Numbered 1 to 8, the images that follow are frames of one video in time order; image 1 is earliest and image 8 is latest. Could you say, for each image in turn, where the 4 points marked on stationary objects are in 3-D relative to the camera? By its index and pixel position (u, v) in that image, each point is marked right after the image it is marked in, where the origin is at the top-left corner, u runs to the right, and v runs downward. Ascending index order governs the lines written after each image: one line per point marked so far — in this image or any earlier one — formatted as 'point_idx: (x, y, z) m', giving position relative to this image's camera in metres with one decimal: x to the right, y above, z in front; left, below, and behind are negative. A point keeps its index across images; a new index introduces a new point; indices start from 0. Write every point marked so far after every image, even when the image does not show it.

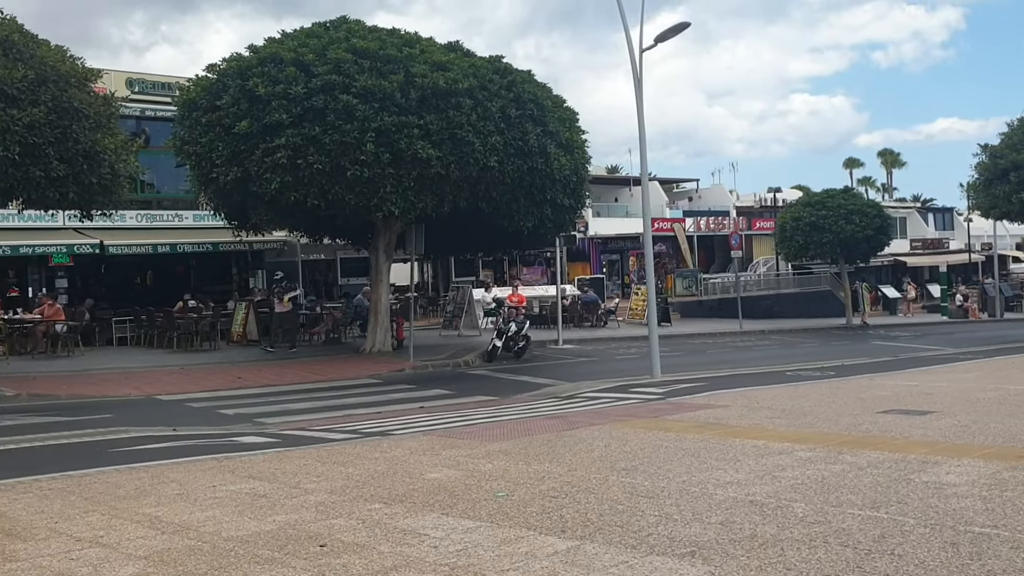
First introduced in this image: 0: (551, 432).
0: (+0.5, -1.7, +10.9) m
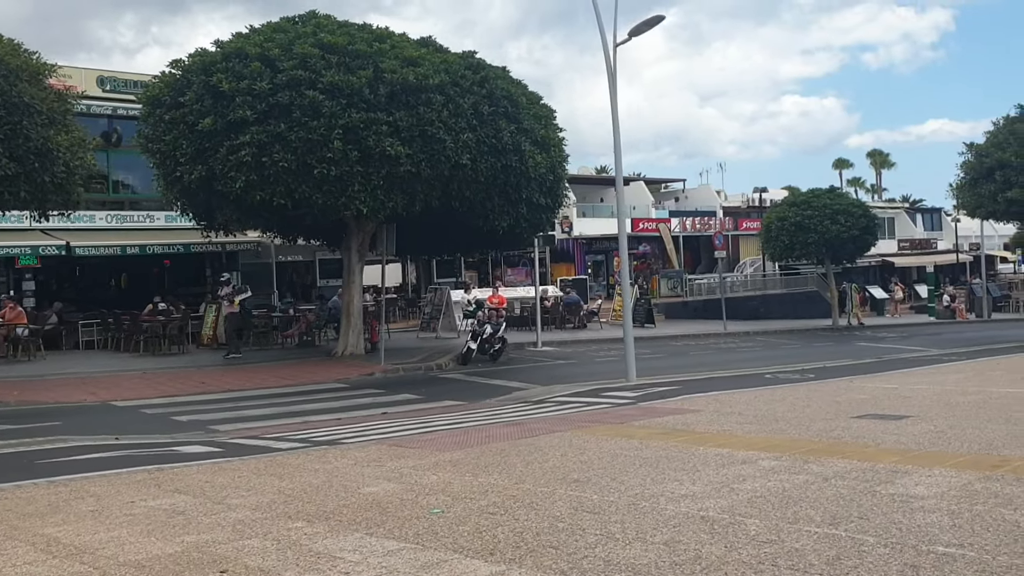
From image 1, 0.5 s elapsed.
0: (0.0, -1.7, +10.4) m
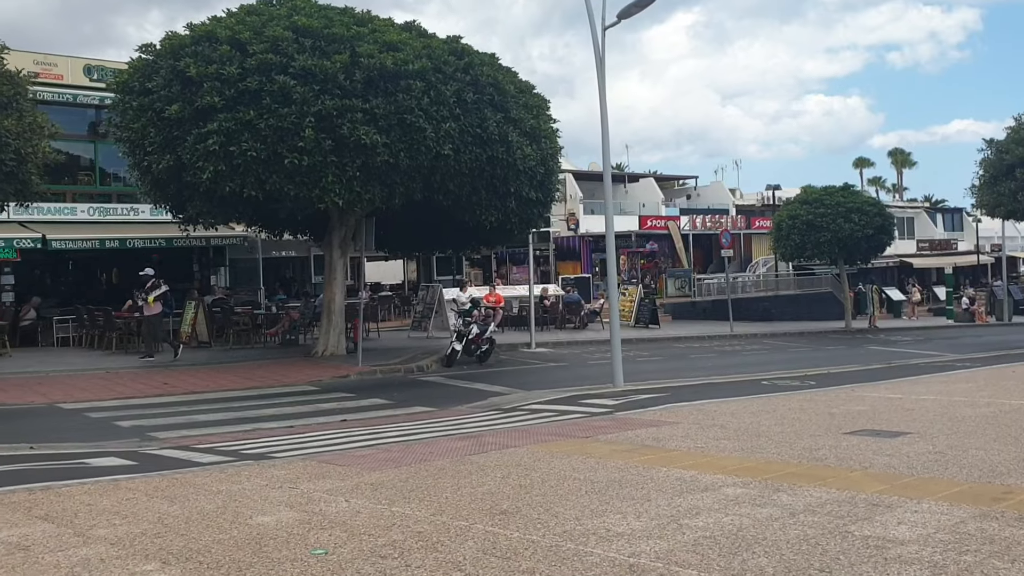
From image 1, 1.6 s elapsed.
0: (-0.6, -1.7, +9.3) m
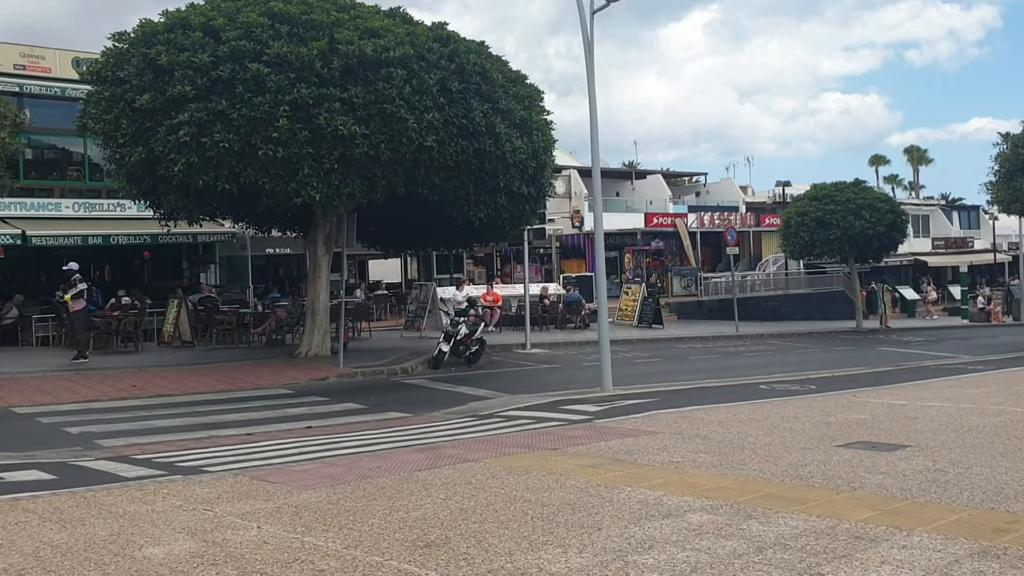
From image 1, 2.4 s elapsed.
0: (-1.0, -1.6, +8.5) m
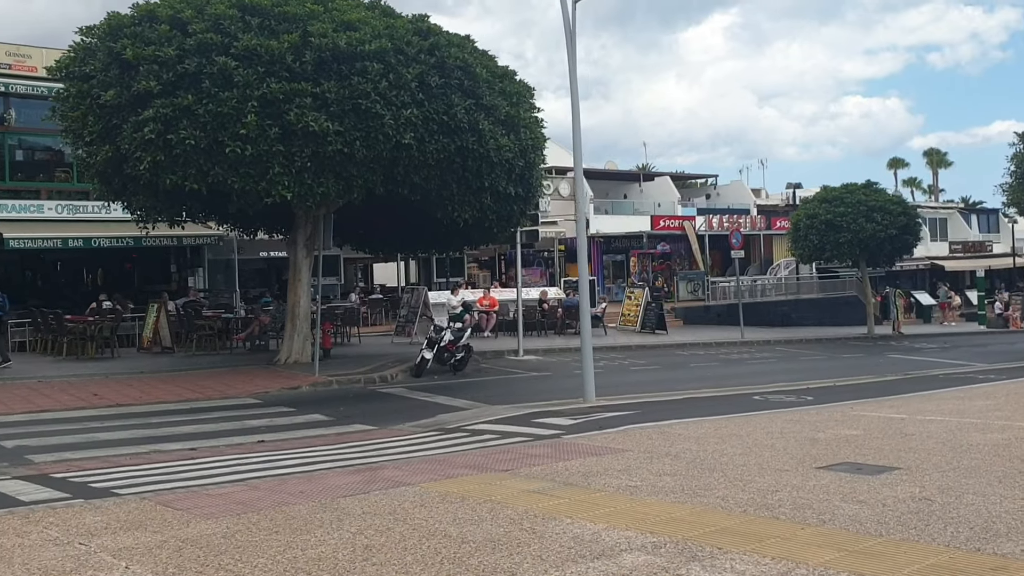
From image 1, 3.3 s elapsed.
0: (-1.5, -1.7, +7.6) m
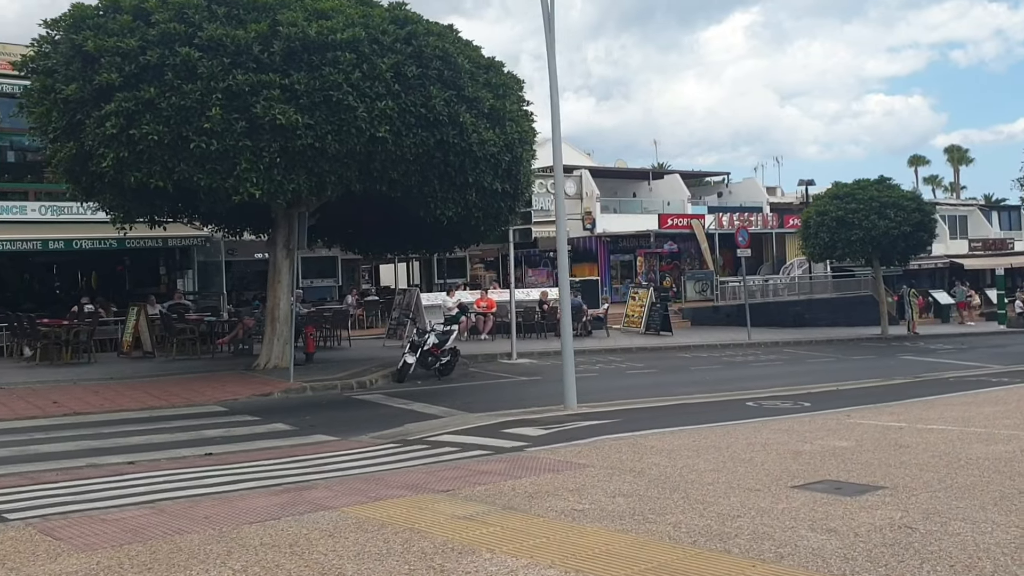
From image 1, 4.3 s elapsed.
0: (-2.0, -1.7, +6.8) m
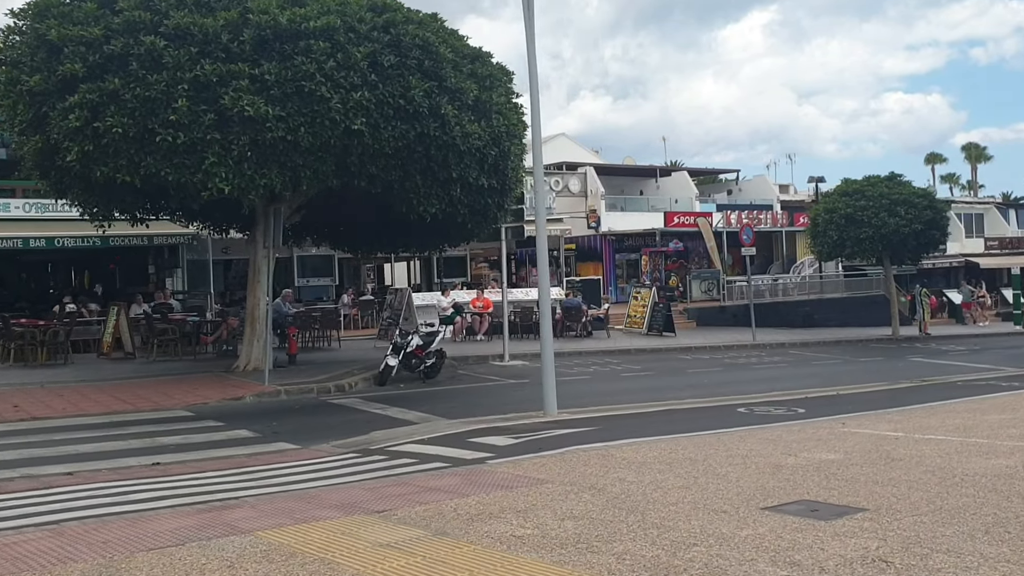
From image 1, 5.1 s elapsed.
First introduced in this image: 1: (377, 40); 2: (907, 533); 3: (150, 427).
0: (-2.5, -1.7, +6.1) m
1: (-2.3, +4.2, +16.1) m
2: (+2.6, -1.6, +6.4) m
3: (-5.1, -2.0, +13.5) m
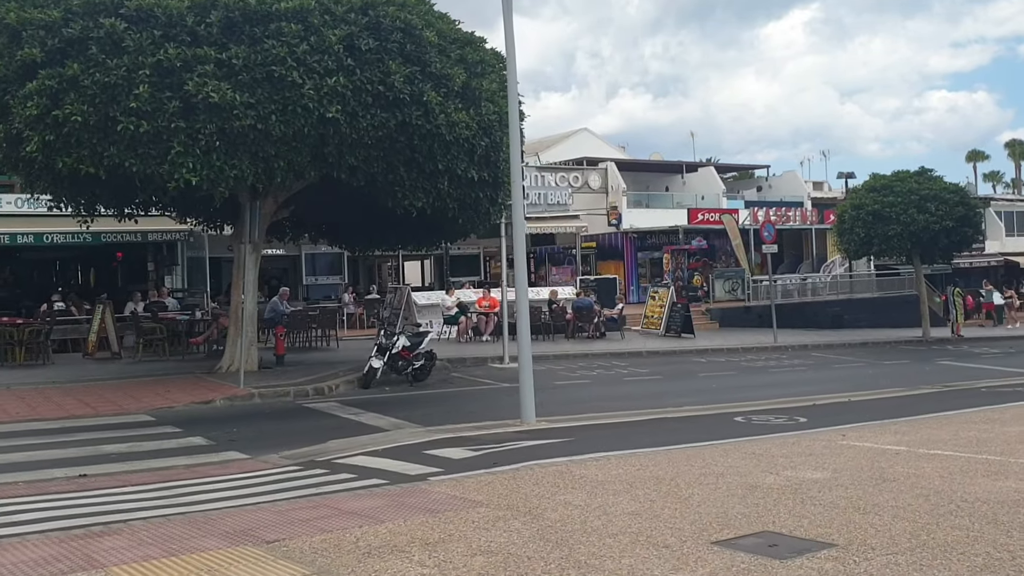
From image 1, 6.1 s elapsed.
0: (-3.1, -1.7, +5.3) m
1: (-2.5, +4.2, +15.2) m
2: (+2.0, -1.6, +5.3) m
3: (-5.4, -1.9, +12.7) m
